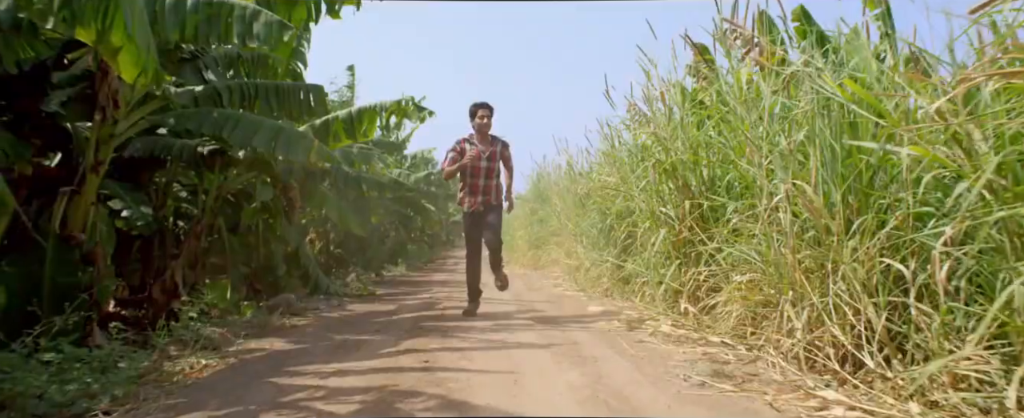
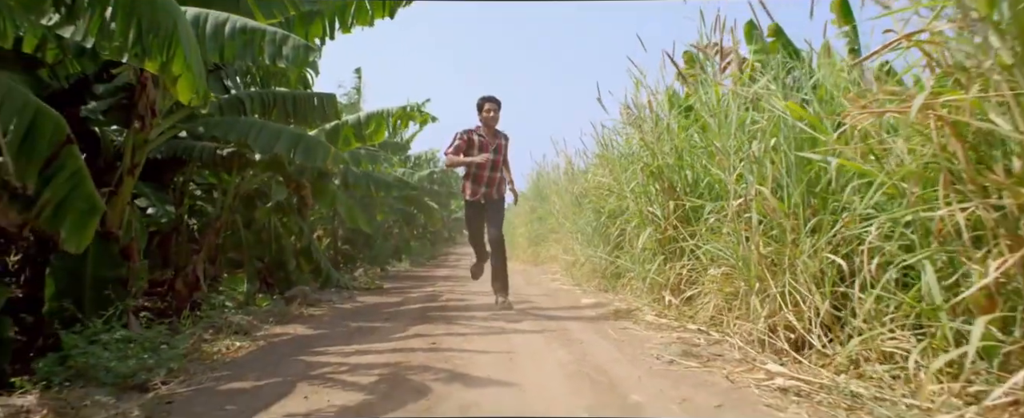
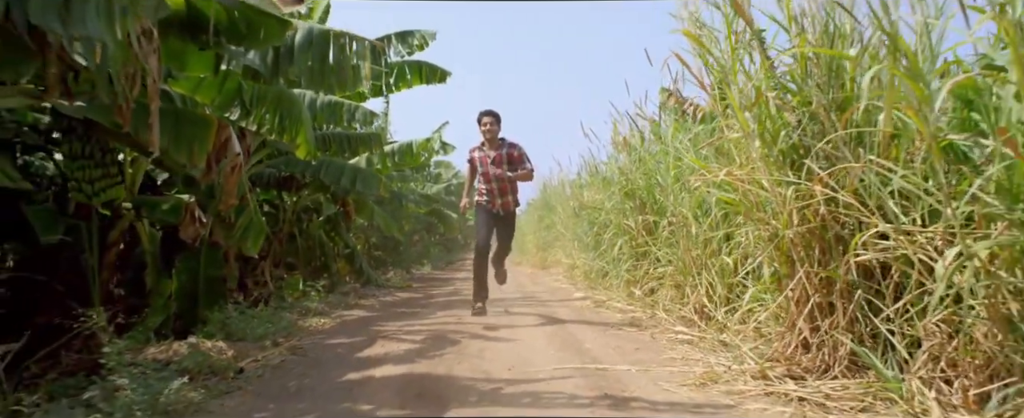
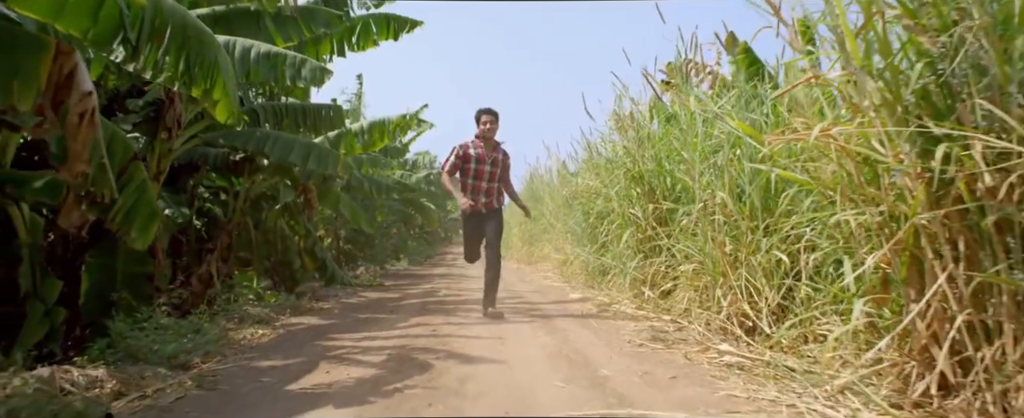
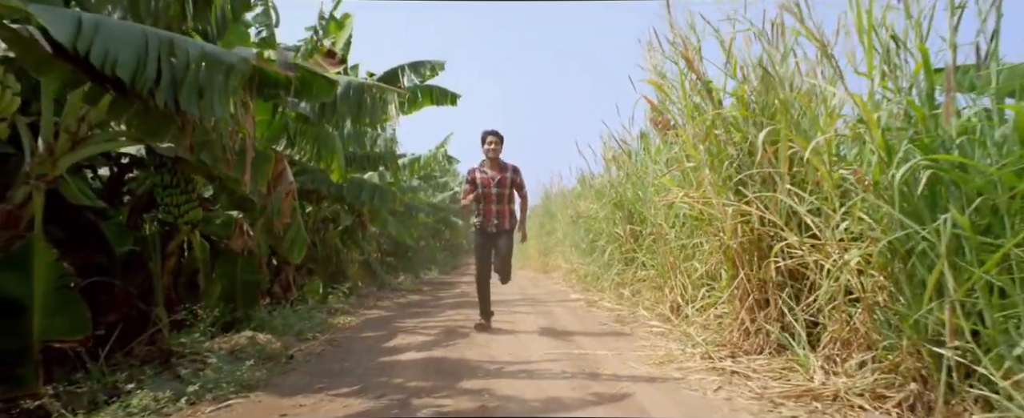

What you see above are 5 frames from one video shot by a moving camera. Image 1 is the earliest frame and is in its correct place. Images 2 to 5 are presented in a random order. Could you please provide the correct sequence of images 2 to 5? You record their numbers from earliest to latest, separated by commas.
2, 4, 3, 5
